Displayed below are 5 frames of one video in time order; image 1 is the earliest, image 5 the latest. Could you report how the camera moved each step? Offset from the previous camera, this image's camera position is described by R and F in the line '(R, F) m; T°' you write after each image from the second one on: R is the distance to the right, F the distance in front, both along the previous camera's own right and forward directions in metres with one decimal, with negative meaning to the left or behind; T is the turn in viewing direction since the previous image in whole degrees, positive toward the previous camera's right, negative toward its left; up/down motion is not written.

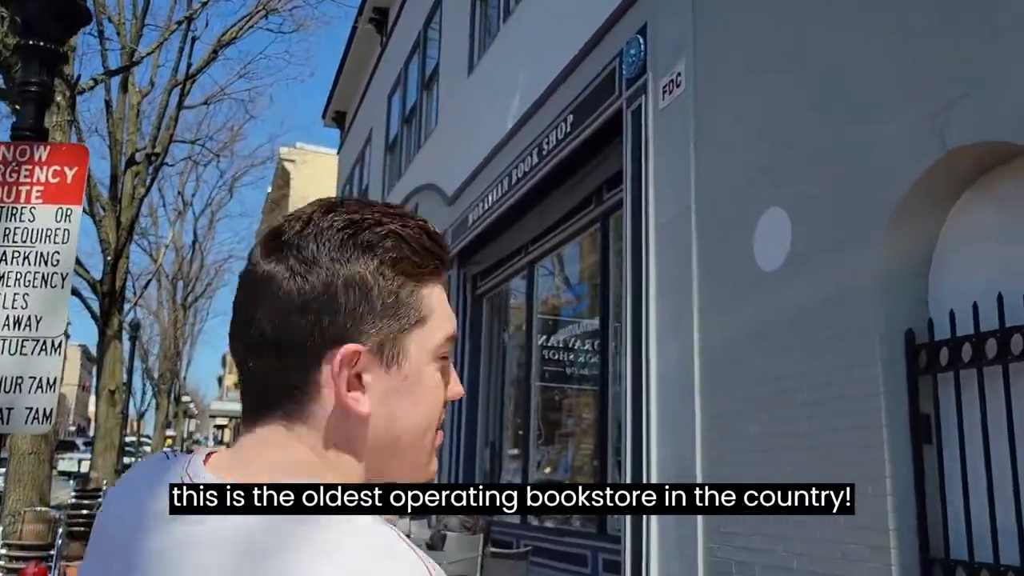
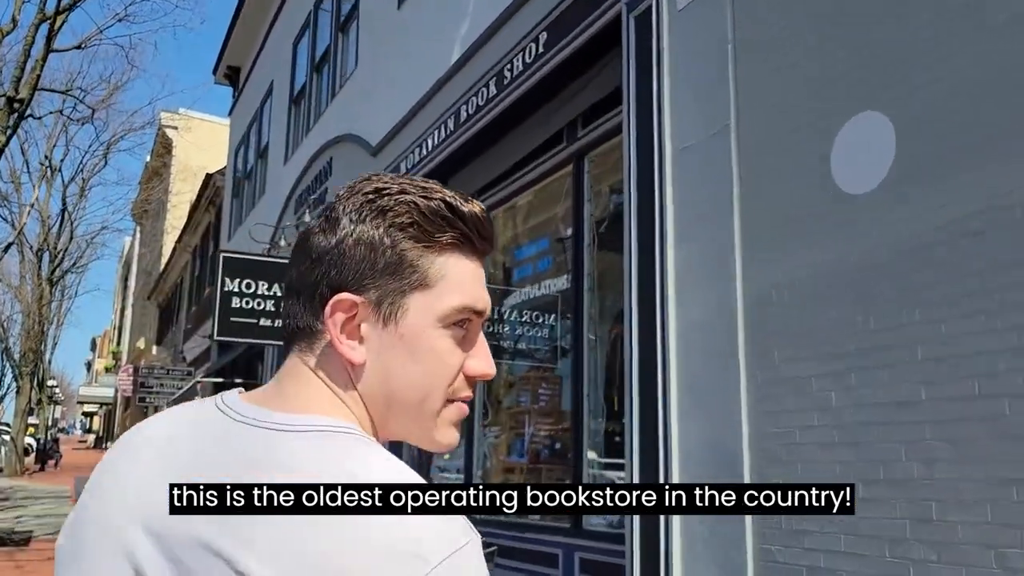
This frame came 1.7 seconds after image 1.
(-0.4, +1.1) m; +7°
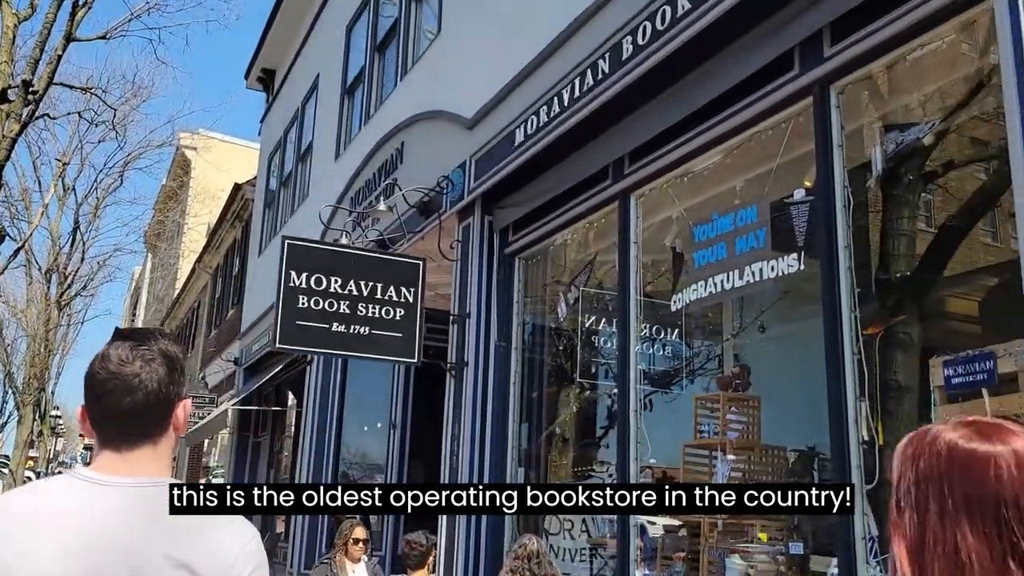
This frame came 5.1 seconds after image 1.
(-1.0, +1.7) m; 0°
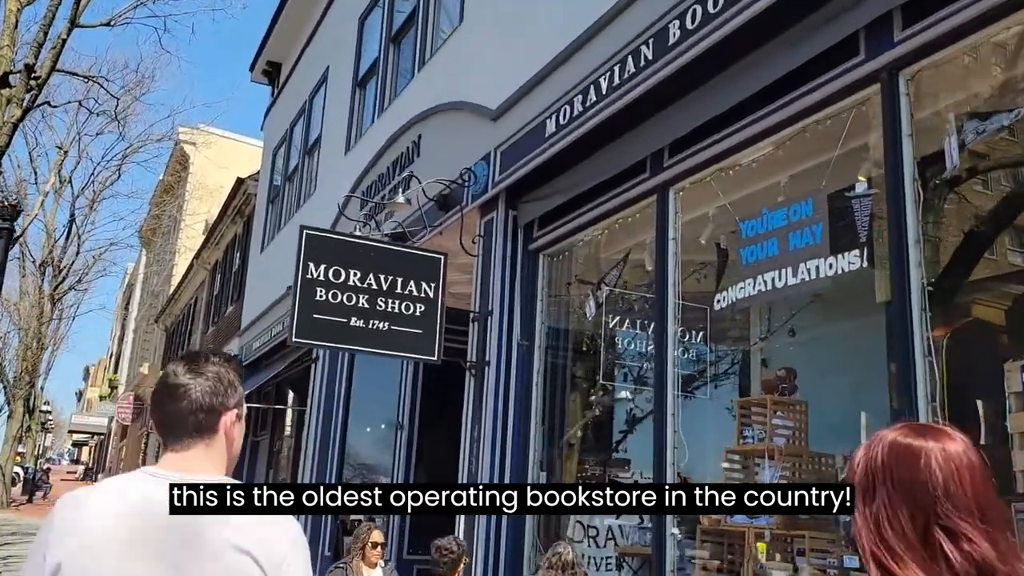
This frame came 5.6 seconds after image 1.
(-0.2, +0.2) m; 0°
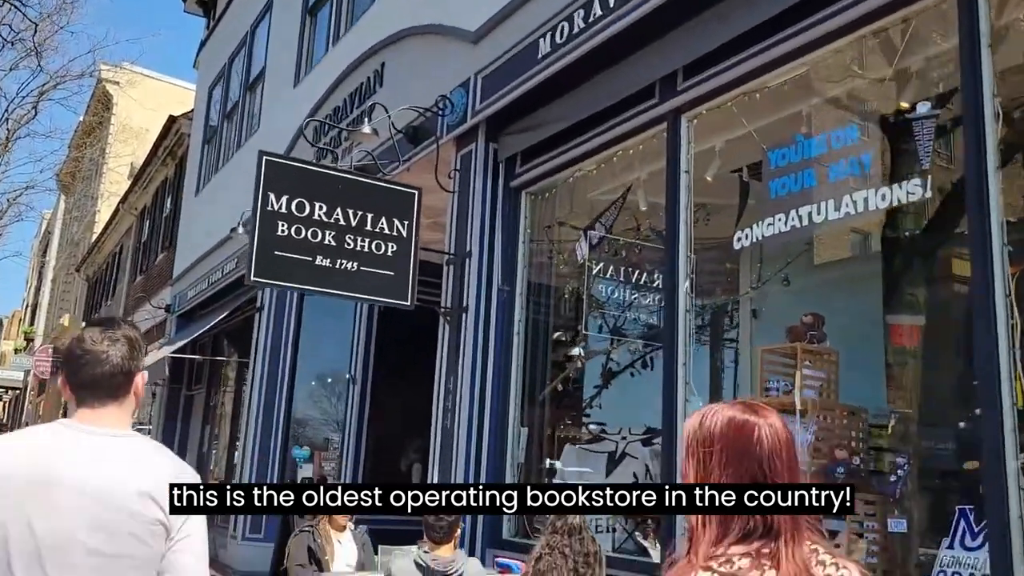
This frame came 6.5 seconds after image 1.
(-0.3, +0.6) m; +5°
